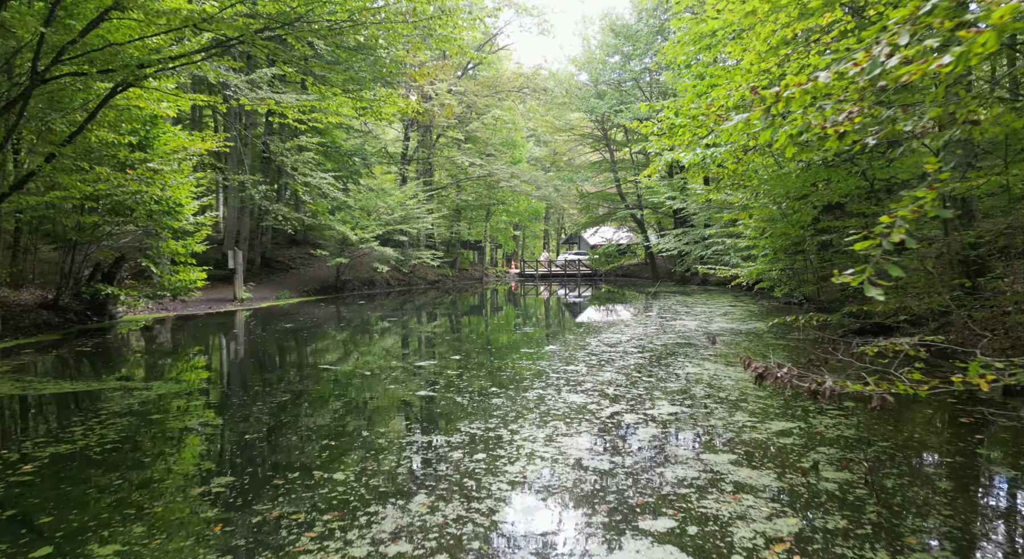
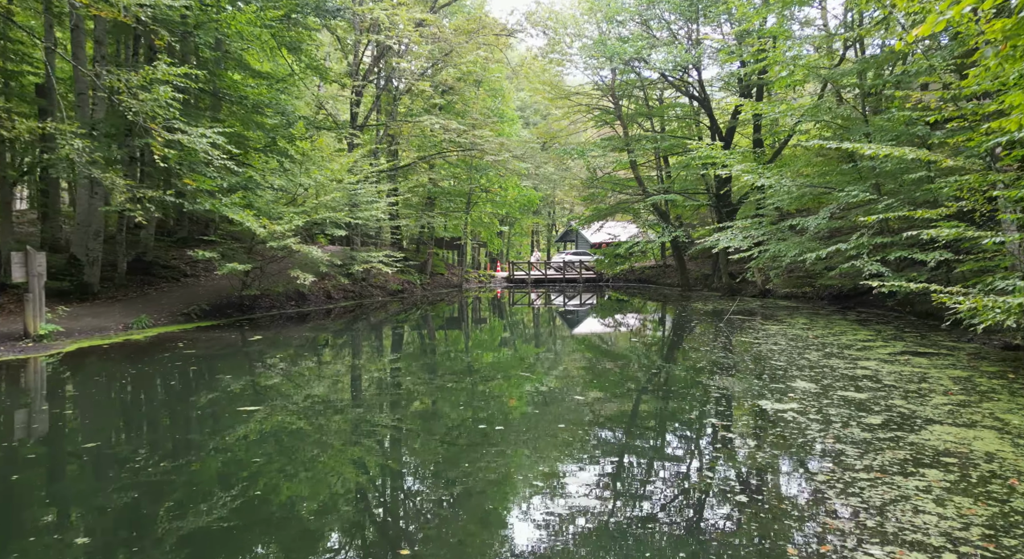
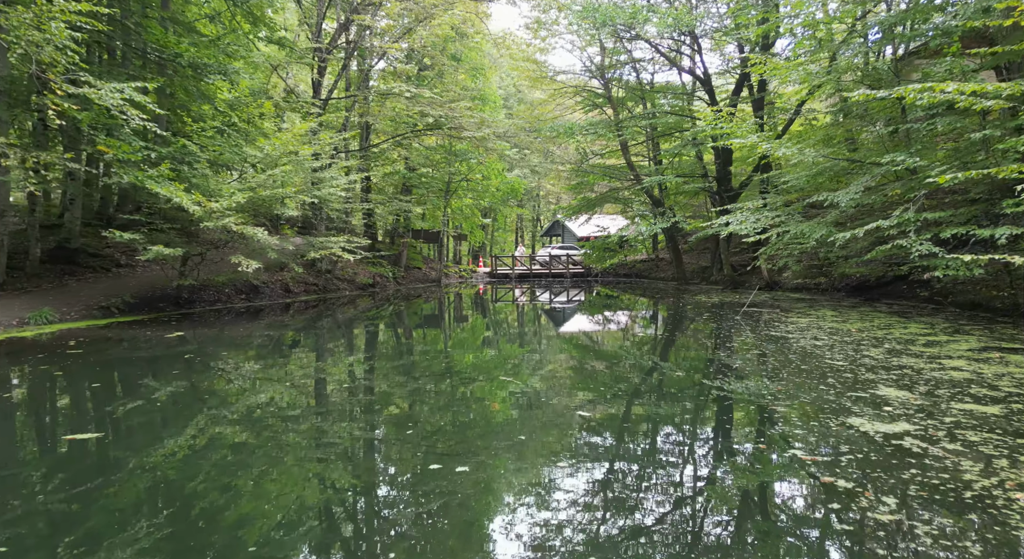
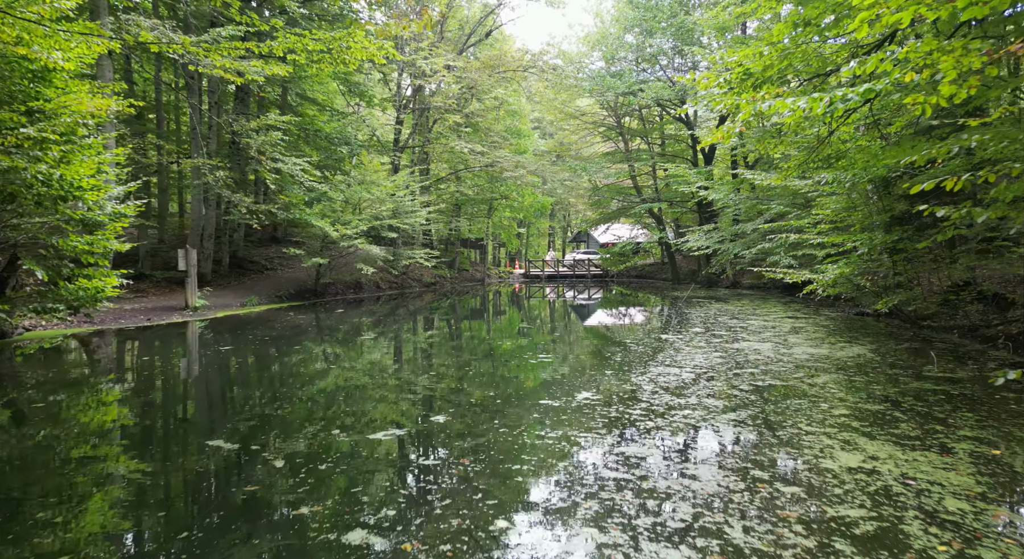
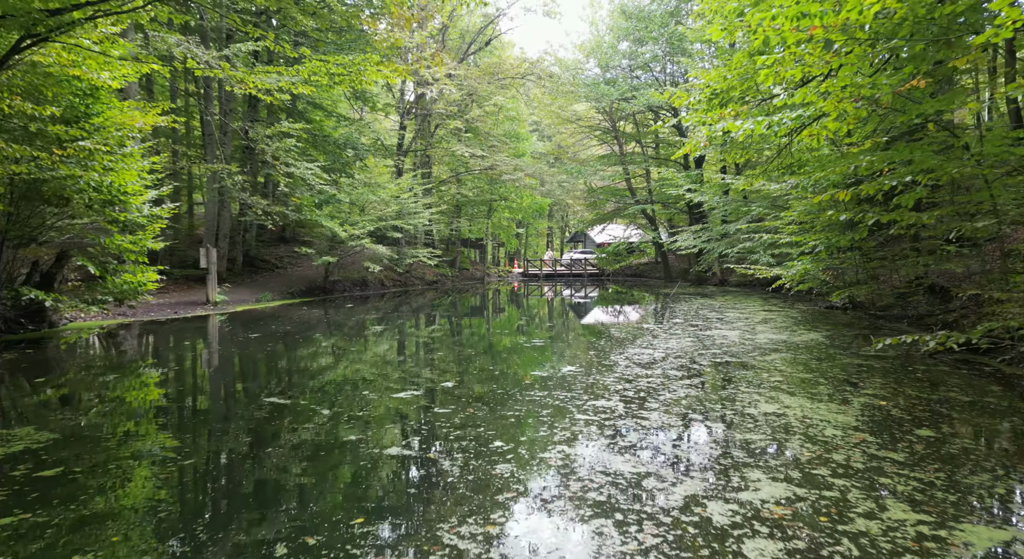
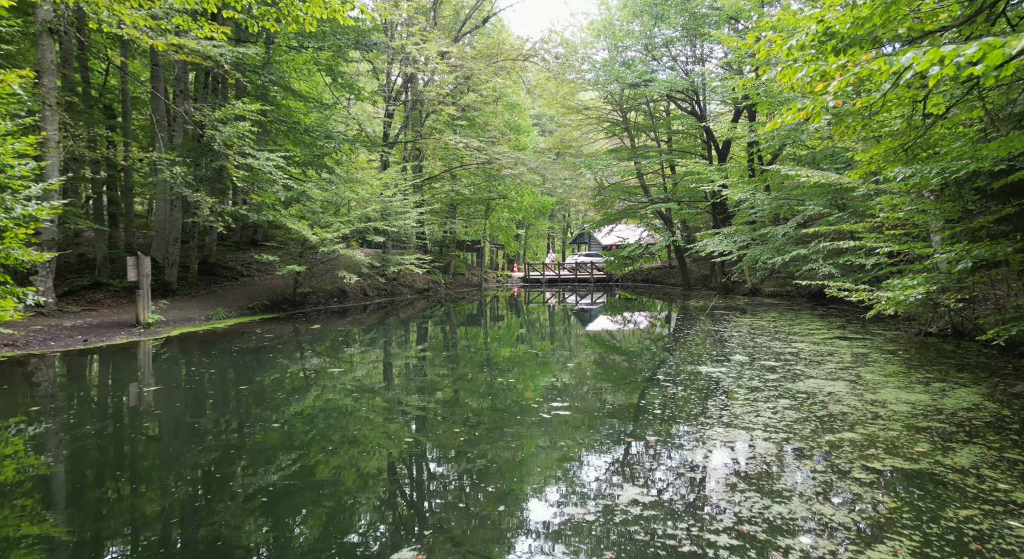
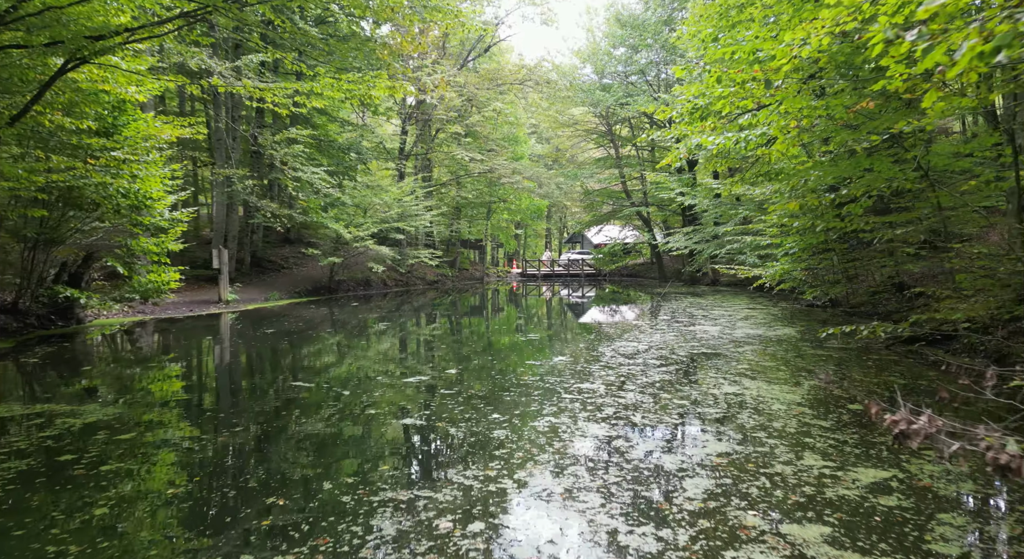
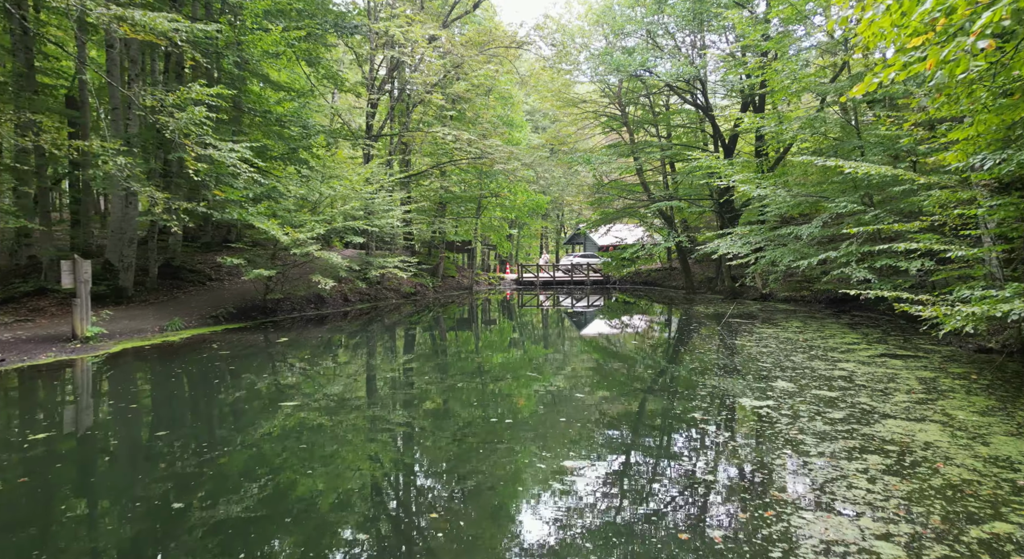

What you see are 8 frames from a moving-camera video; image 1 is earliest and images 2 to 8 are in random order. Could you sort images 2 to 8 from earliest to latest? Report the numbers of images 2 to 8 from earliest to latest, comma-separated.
7, 5, 4, 6, 8, 2, 3
